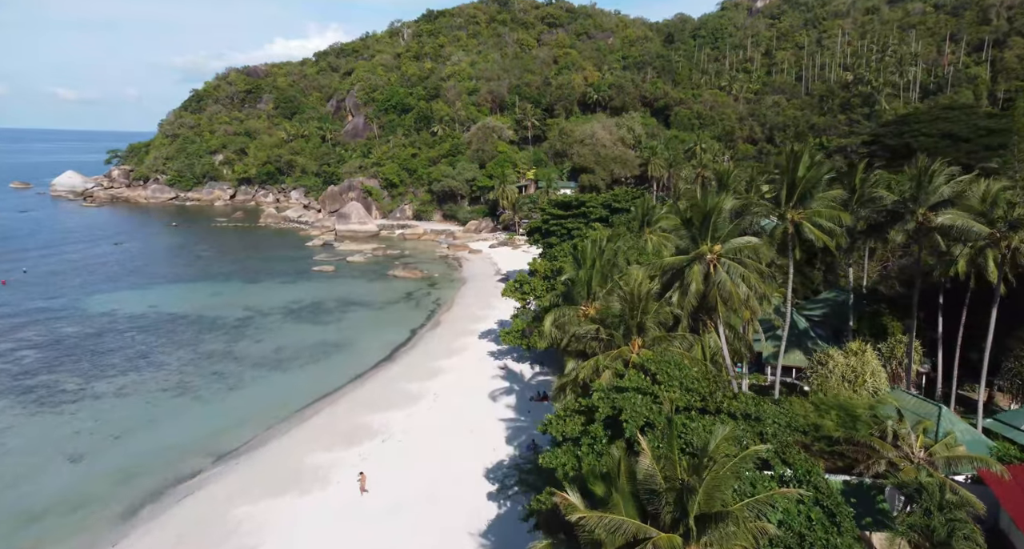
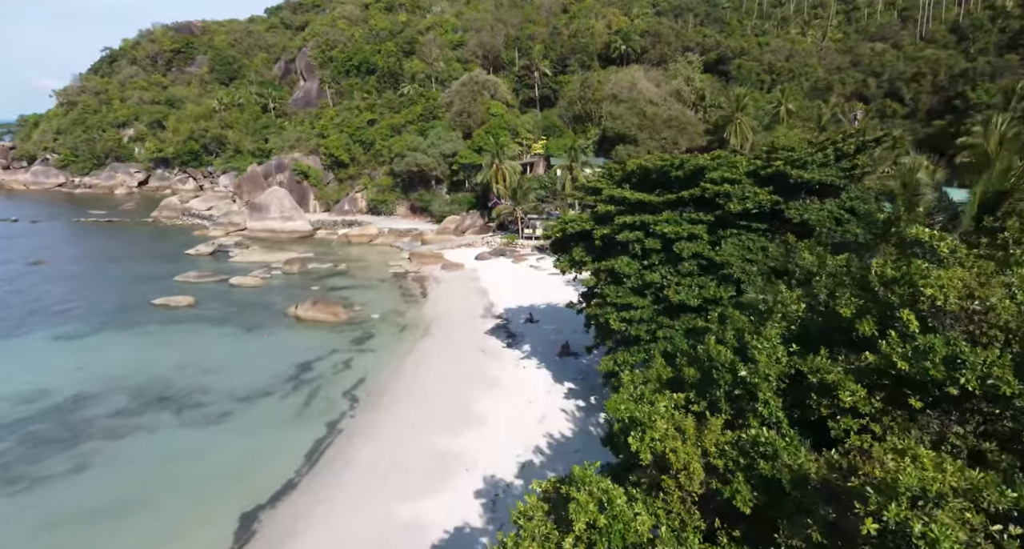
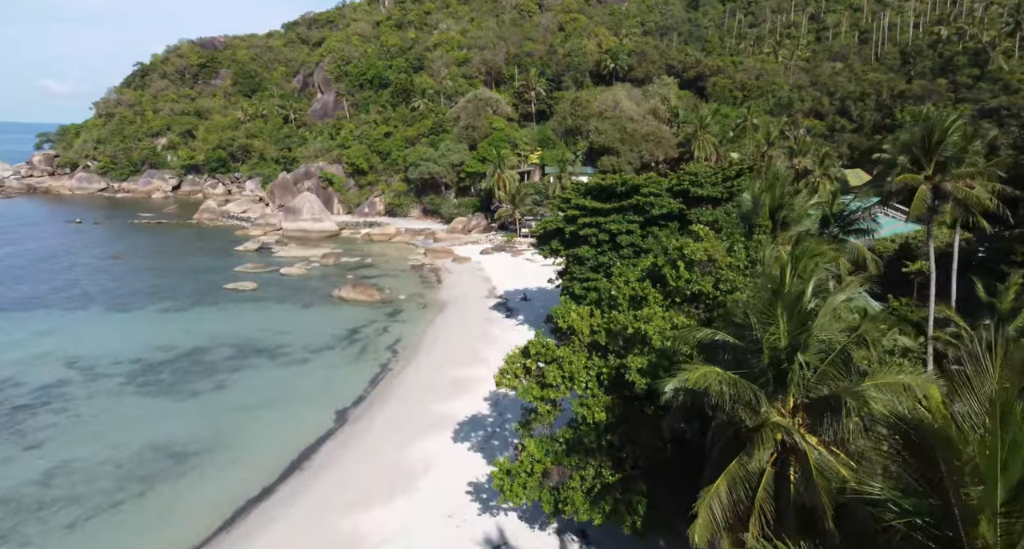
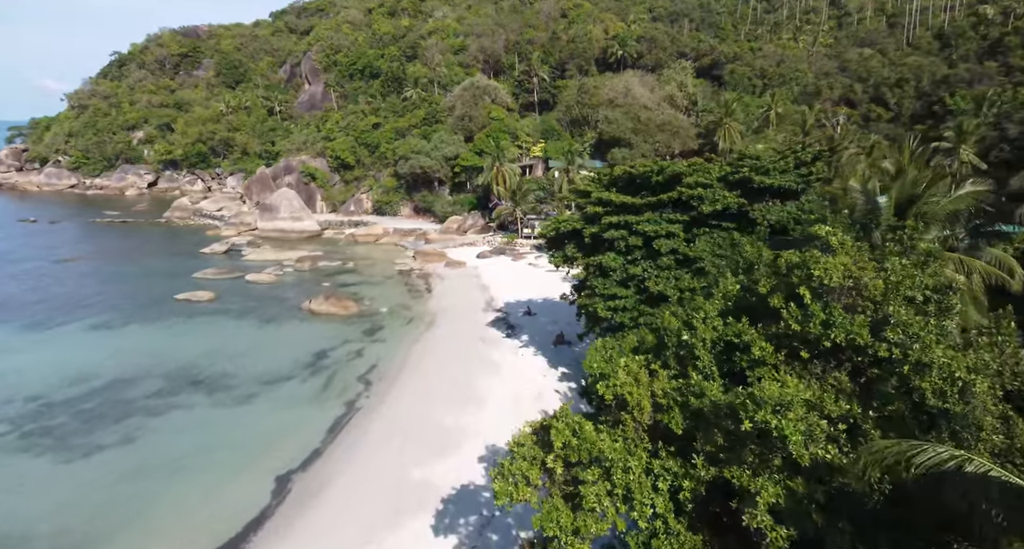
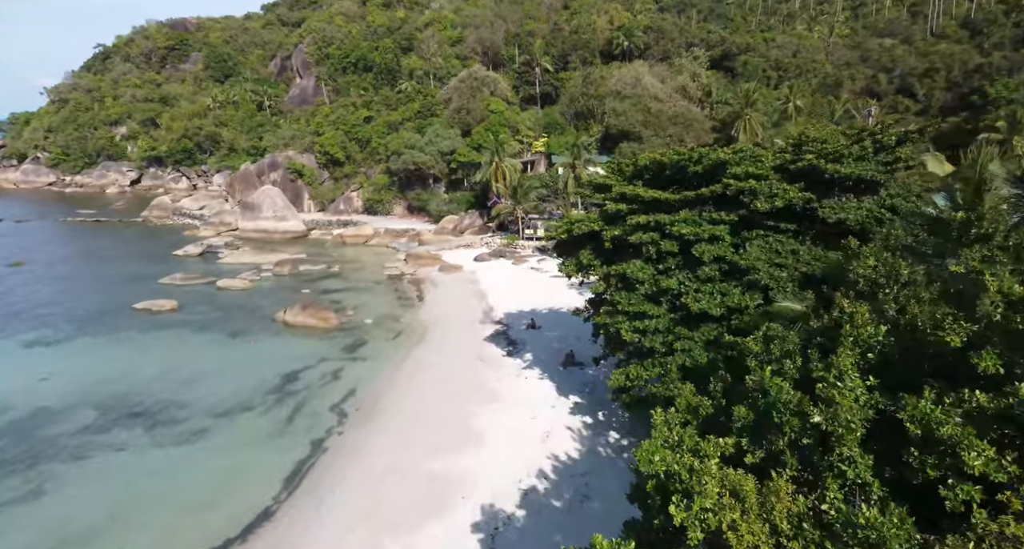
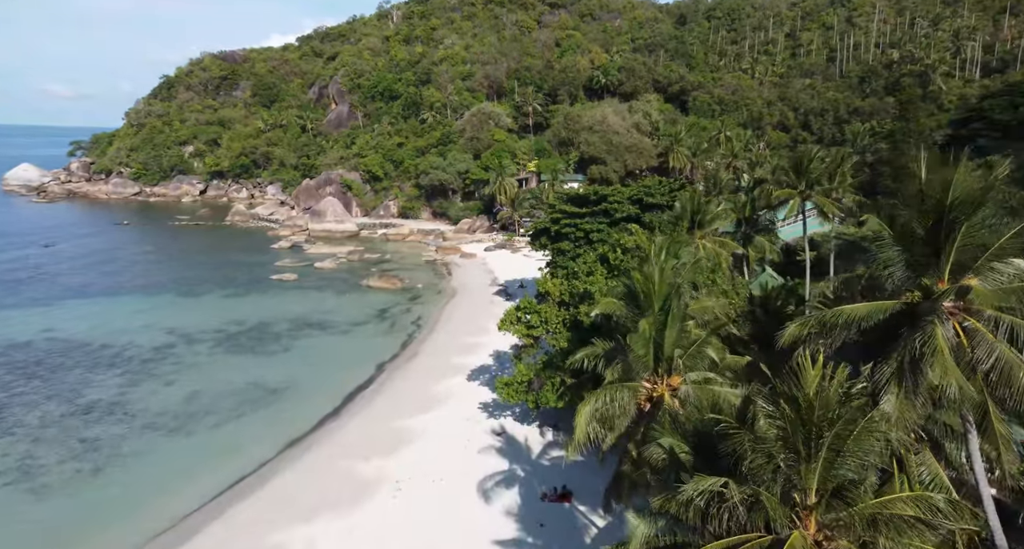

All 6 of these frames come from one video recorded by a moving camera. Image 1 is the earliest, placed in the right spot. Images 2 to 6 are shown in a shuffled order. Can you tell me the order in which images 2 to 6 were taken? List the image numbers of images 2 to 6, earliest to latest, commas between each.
6, 3, 4, 2, 5
